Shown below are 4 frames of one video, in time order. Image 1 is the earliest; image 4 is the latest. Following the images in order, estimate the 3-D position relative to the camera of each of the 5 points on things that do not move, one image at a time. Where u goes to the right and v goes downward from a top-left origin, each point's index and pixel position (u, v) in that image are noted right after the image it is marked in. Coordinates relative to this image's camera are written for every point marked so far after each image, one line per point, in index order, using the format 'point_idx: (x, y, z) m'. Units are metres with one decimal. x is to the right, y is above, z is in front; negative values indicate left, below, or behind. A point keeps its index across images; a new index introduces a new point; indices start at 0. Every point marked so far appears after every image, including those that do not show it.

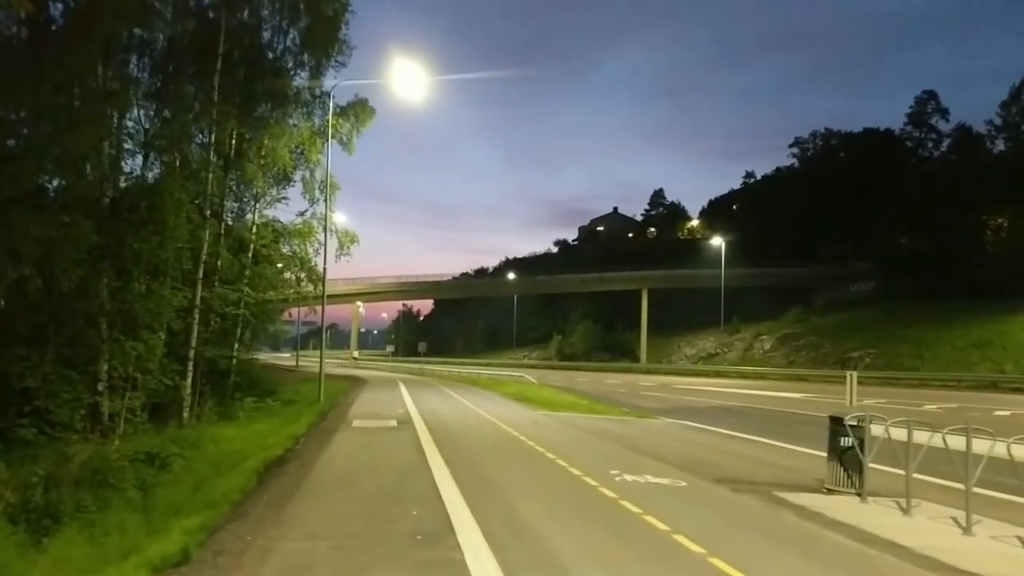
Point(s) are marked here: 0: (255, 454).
0: (-4.5, -2.9, +15.7) m
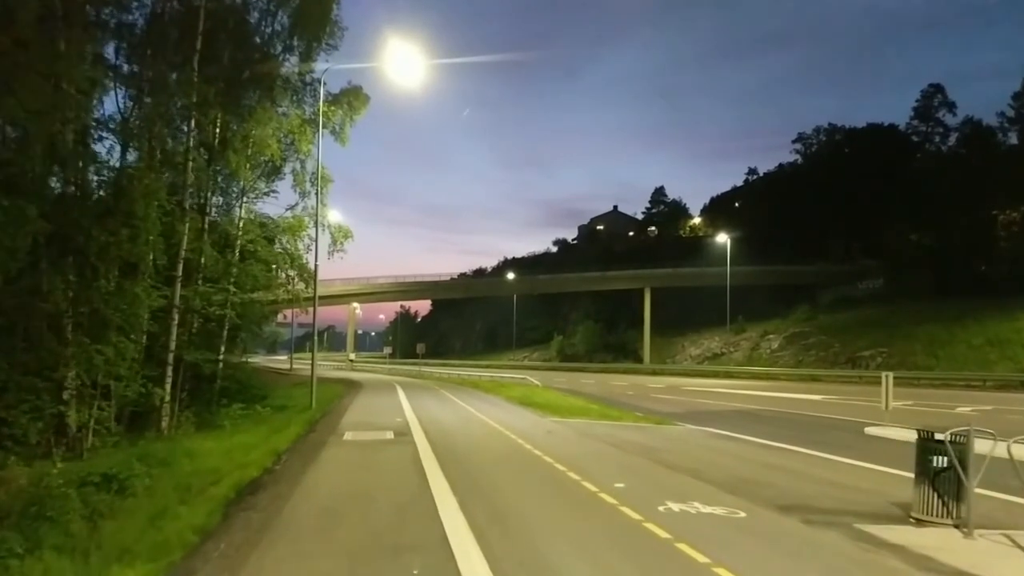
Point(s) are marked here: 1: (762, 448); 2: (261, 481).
0: (-4.3, -2.8, +13.6) m
1: (+5.0, -3.2, +17.7) m
2: (-3.3, -2.5, +11.5) m
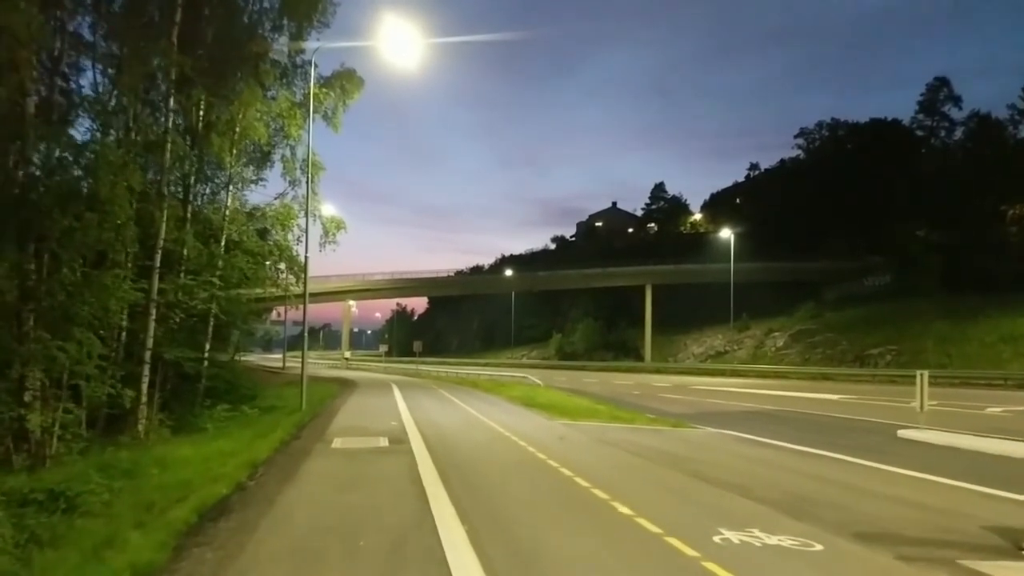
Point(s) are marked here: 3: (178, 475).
0: (-4.2, -2.7, +11.8) m
1: (+5.2, -3.0, +15.9) m
2: (-3.1, -2.3, +9.7) m
3: (-5.2, -2.9, +13.8) m
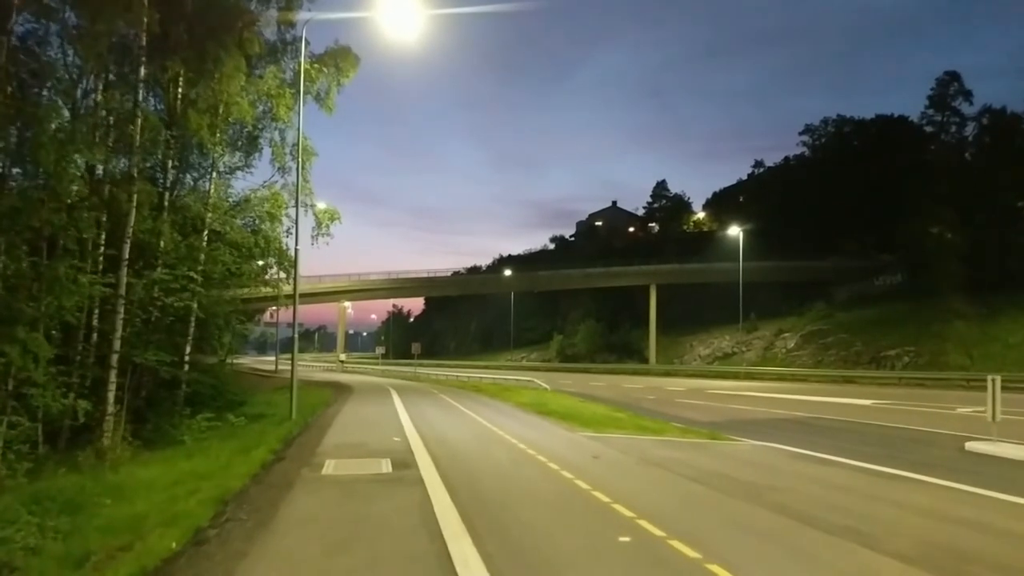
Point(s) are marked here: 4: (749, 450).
0: (-3.7, -2.5, +9.1) m
1: (+5.6, -2.9, +13.3) m
2: (-2.6, -2.2, +7.0) m
3: (-4.8, -2.8, +11.1) m
4: (+4.8, -3.2, +17.7) m
